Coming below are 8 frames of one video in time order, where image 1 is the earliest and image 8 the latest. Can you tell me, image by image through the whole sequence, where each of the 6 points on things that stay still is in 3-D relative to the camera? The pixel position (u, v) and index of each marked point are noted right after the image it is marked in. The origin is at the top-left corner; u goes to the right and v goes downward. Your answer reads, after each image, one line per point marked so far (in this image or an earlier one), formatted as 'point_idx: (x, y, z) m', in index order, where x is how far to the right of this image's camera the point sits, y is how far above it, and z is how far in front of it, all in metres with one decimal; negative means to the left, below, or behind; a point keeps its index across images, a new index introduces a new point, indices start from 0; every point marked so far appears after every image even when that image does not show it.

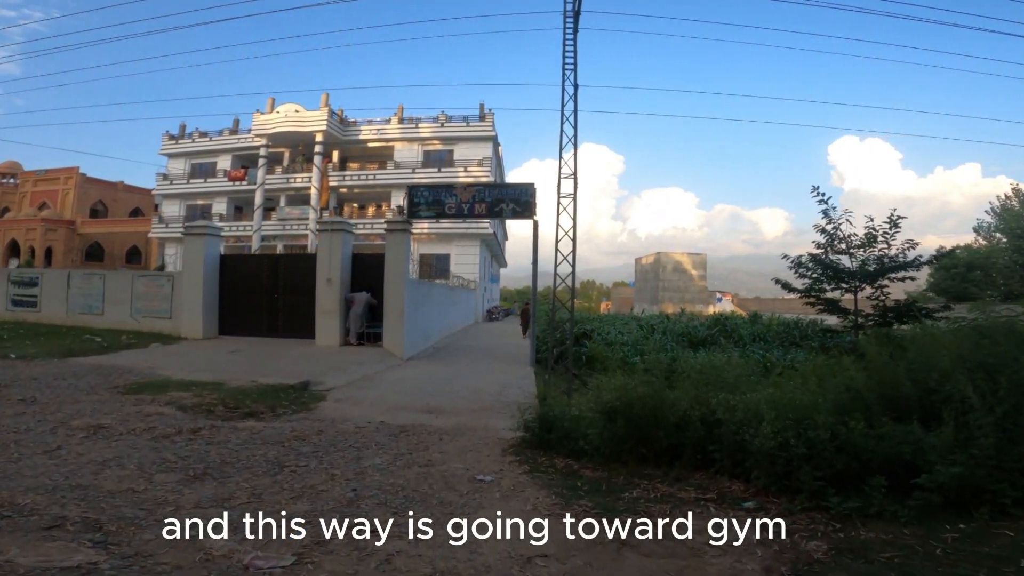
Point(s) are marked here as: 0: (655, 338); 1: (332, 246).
0: (+4.4, -1.6, +18.6) m
1: (-4.7, +1.1, +16.0) m
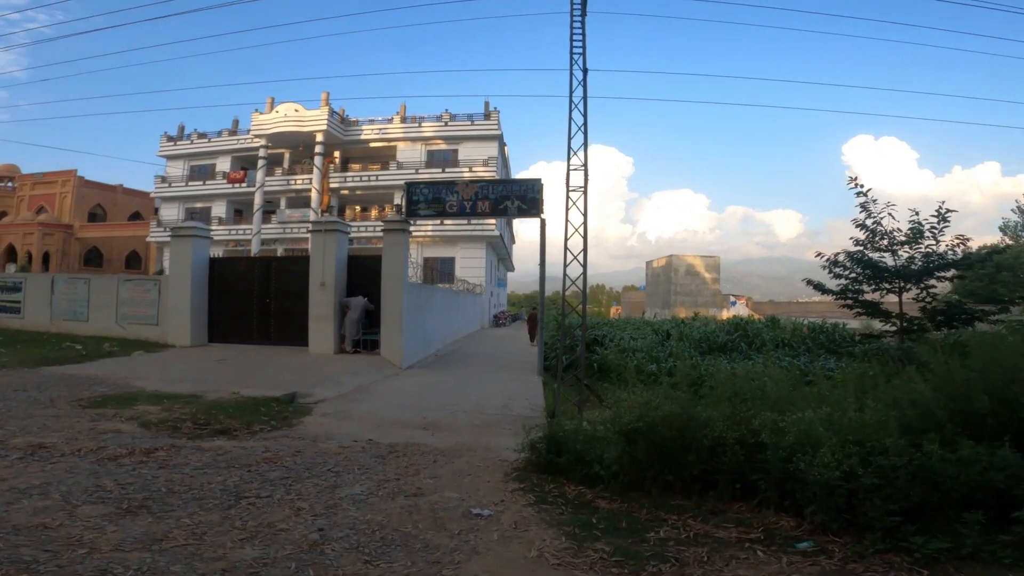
0: (+4.5, -1.6, +17.7) m
1: (-4.6, +1.0, +15.2) m
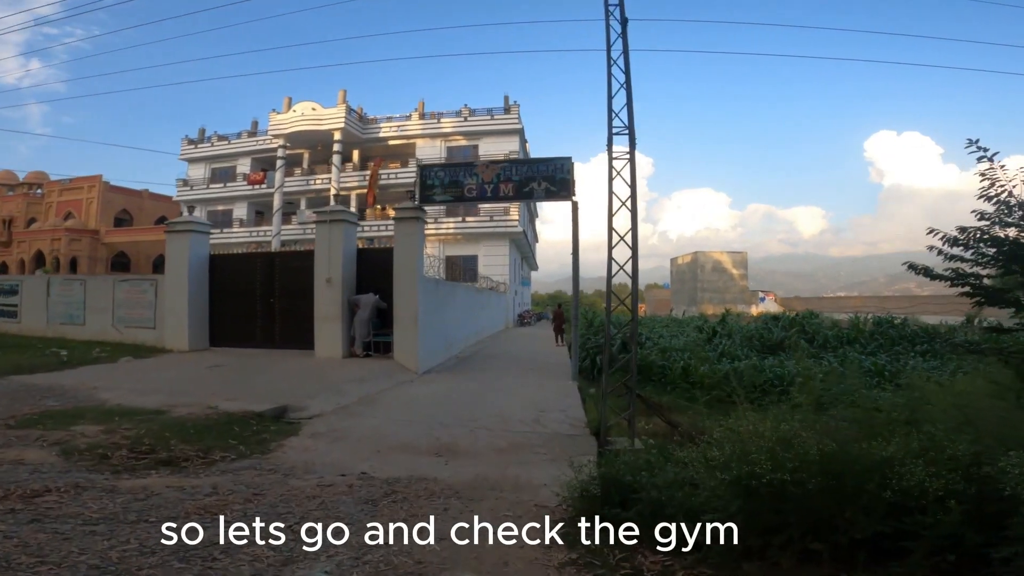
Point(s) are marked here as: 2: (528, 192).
0: (+5.3, -1.4, +15.6) m
1: (-4.0, +1.0, +13.5) m
2: (+0.4, +2.2, +13.8) m
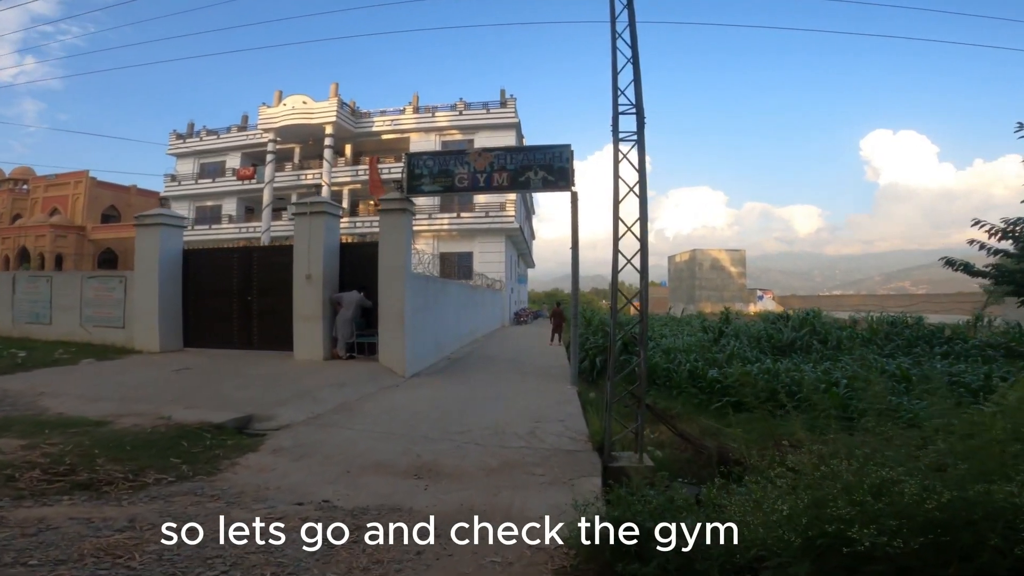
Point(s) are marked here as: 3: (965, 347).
0: (+5.2, -1.4, +14.7) m
1: (-4.1, +1.1, +12.6) m
2: (+0.3, +2.2, +12.9) m
3: (+10.8, -1.4, +14.7) m
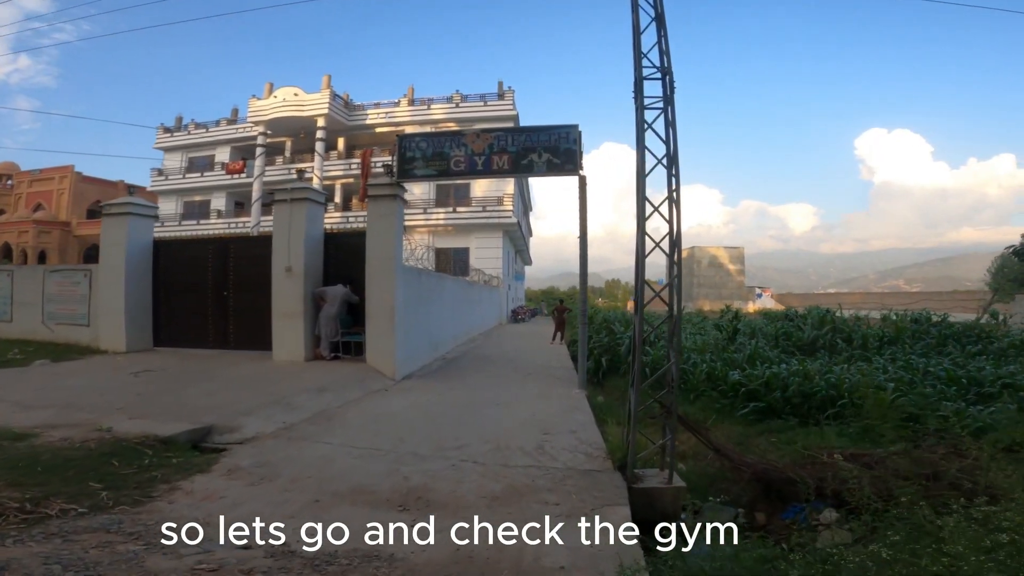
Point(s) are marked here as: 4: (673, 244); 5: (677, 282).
0: (+5.2, -1.3, +13.6) m
1: (-4.1, +1.2, +11.4) m
2: (+0.3, +2.4, +11.7) m
3: (+10.9, -1.3, +13.6) m
4: (+1.5, +0.4, +5.9) m
5: (+1.6, 0.0, +6.1) m
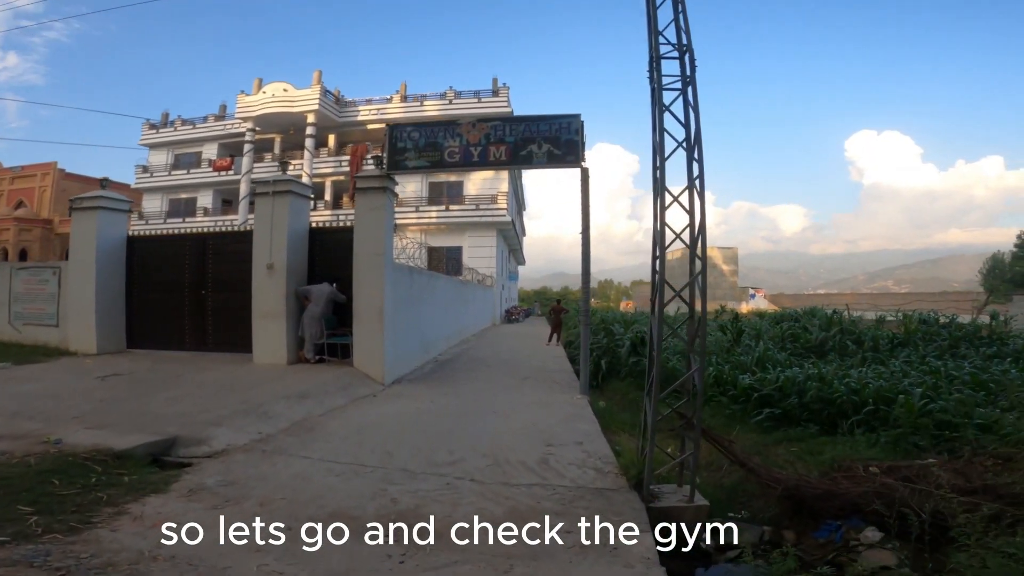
0: (+5.1, -1.2, +13.0) m
1: (-4.1, +1.3, +10.7) m
2: (+0.3, +2.4, +11.0) m
3: (+10.8, -1.3, +13.1) m
4: (+1.6, +0.4, +5.3) m
5: (+1.6, +0.1, +5.4) m
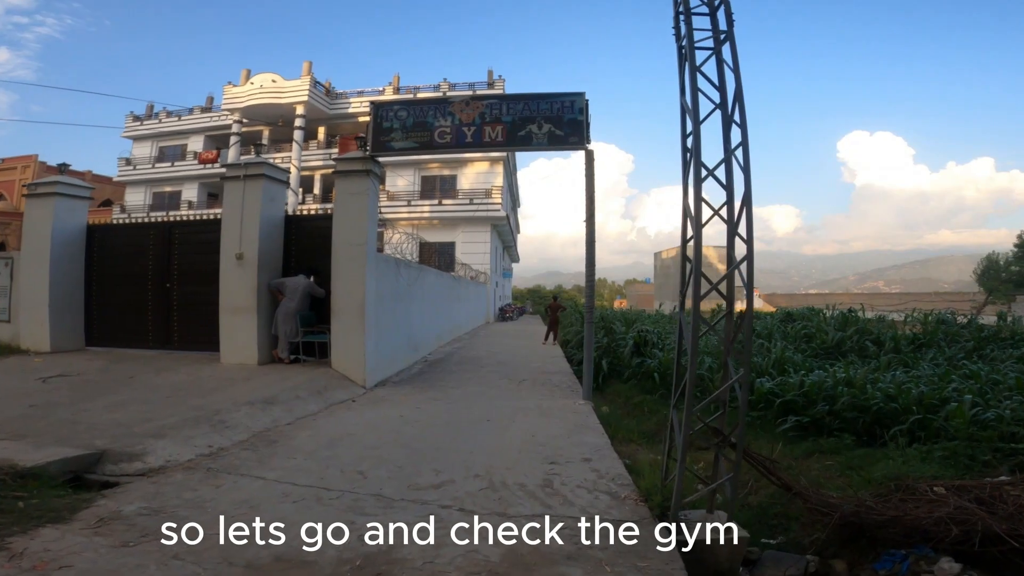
0: (+5.0, -1.2, +12.1) m
1: (-4.2, +1.4, +9.7) m
2: (+0.2, +2.5, +10.1) m
3: (+10.7, -1.2, +12.2) m
4: (+1.6, +0.5, +4.3) m
5: (+1.6, +0.2, +4.4) m
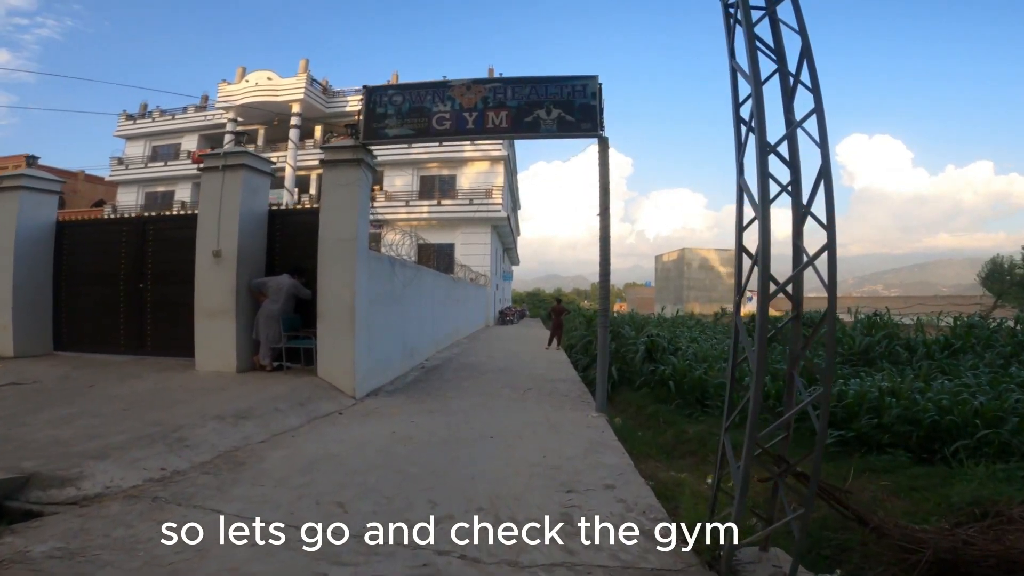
0: (+5.1, -1.2, +11.2) m
1: (-4.1, +1.4, +8.8) m
2: (+0.3, +2.5, +9.2) m
3: (+10.7, -1.2, +11.4) m
4: (+1.6, +0.5, +3.4) m
5: (+1.7, +0.2, +3.6) m
